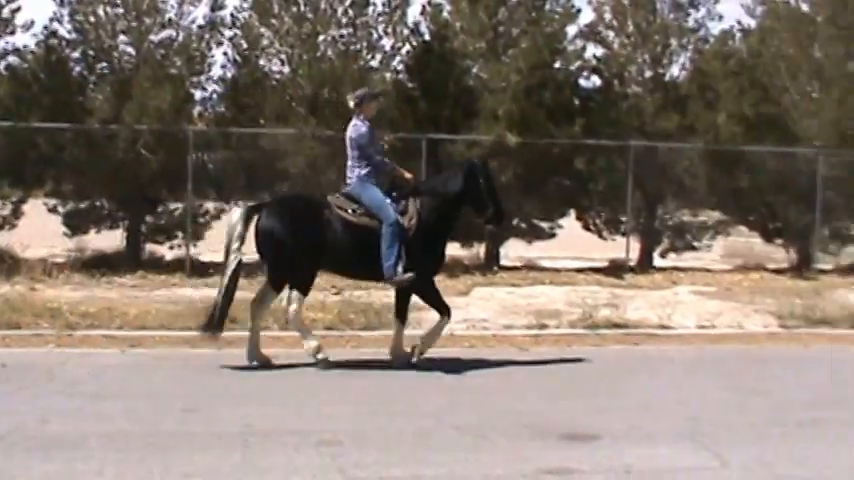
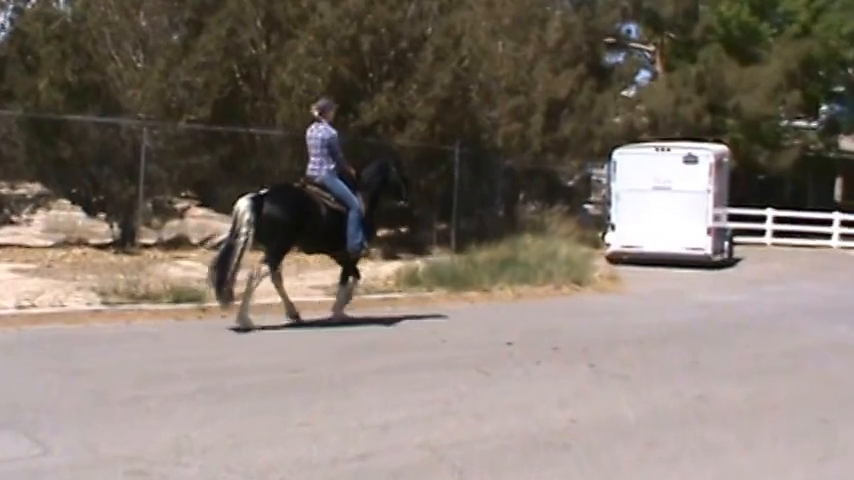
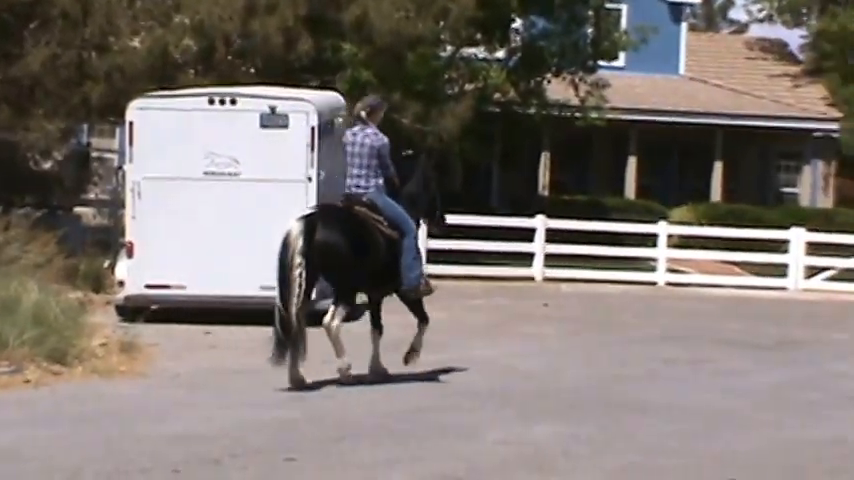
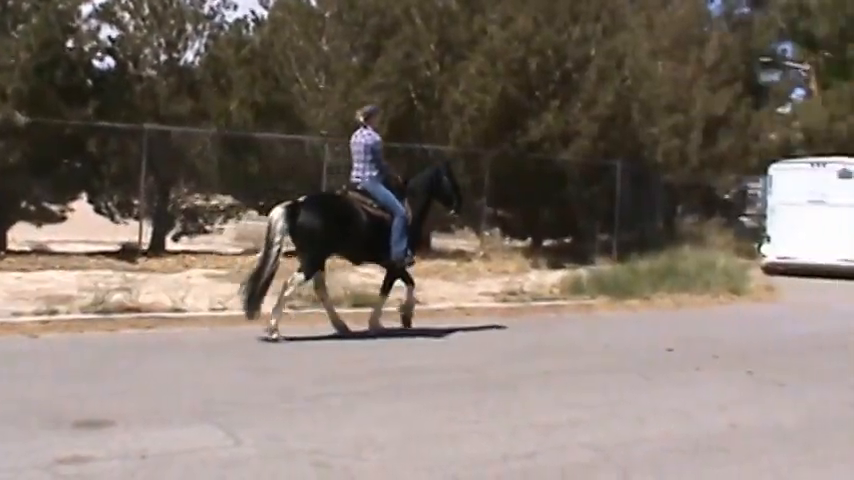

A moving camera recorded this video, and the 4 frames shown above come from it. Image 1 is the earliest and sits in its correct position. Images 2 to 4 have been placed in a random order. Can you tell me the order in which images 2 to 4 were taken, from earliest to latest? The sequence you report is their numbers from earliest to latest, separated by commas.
4, 2, 3
